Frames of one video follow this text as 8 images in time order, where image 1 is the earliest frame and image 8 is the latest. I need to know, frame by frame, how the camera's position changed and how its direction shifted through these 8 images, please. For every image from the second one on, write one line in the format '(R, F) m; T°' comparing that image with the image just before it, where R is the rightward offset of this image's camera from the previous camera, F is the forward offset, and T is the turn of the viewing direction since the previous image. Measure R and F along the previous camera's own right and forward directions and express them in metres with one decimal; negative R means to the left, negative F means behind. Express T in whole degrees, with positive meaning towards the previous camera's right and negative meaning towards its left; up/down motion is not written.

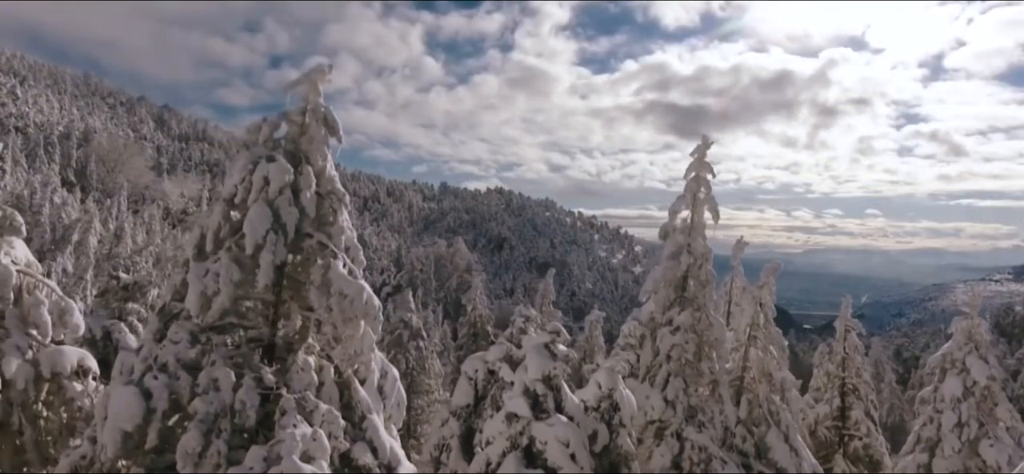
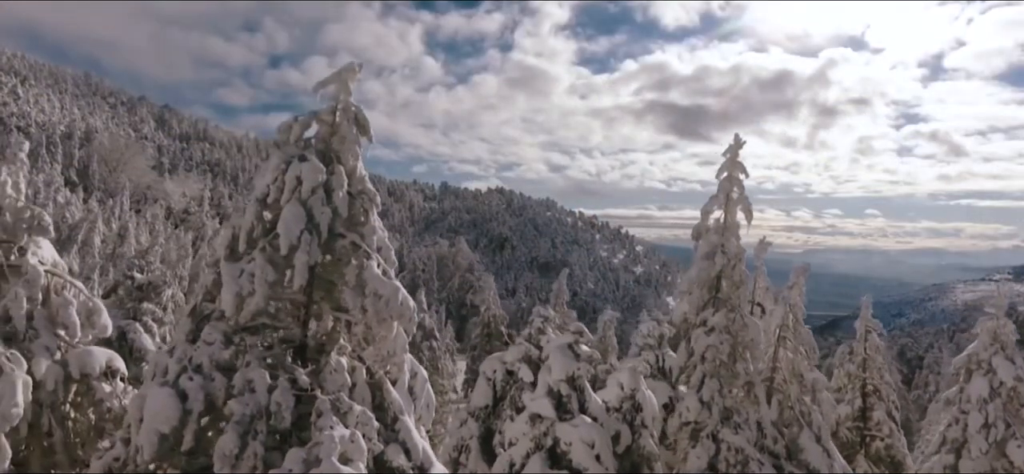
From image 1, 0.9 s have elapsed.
(-0.5, +0.1) m; 0°
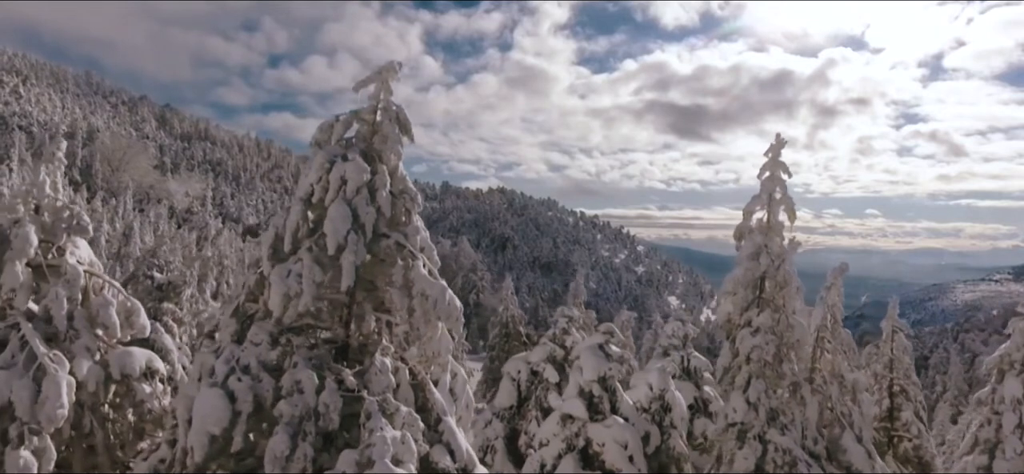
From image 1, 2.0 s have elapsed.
(-0.6, +0.1) m; 0°
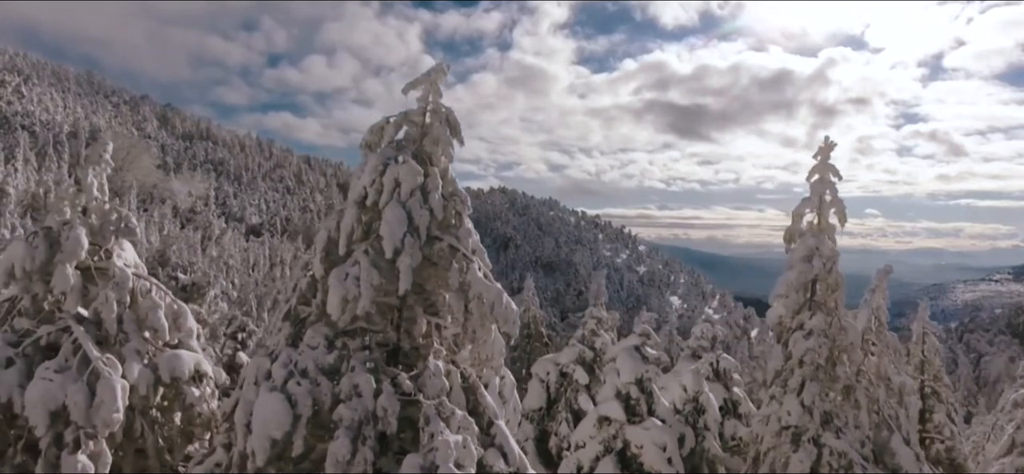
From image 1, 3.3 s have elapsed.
(-0.7, 0.0) m; 0°
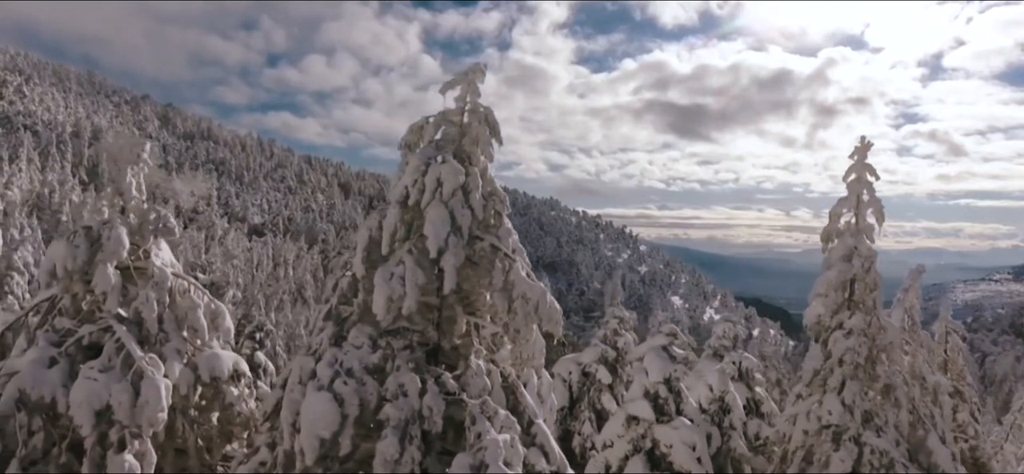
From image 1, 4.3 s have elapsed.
(-0.6, 0.0) m; 0°
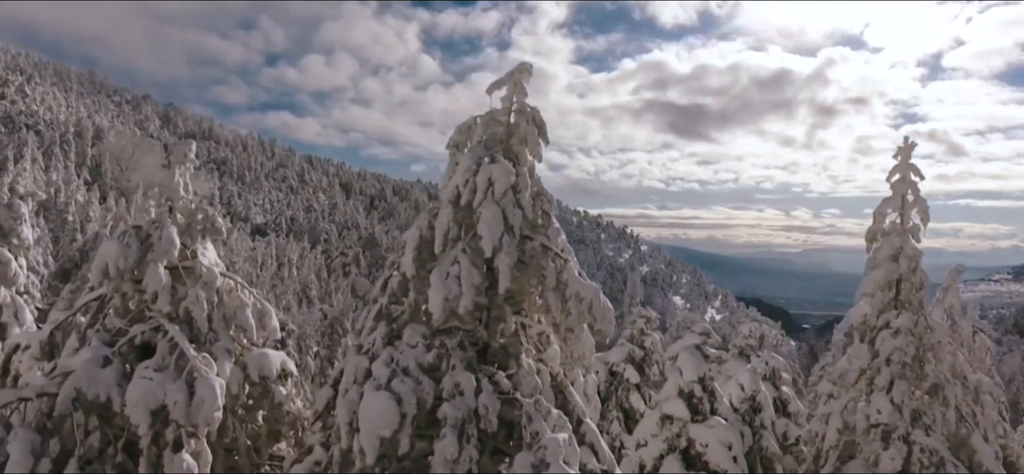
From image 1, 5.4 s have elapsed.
(-0.7, 0.0) m; 0°
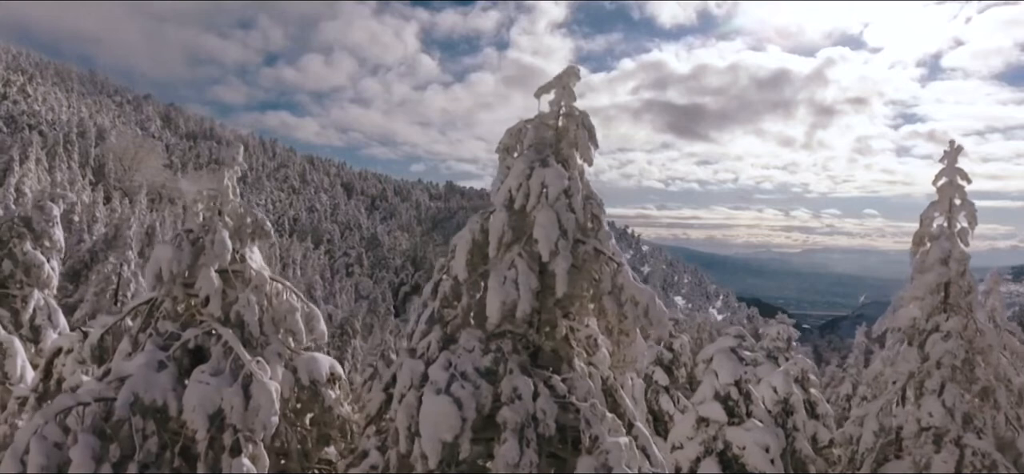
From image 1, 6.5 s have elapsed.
(-0.7, 0.0) m; 0°
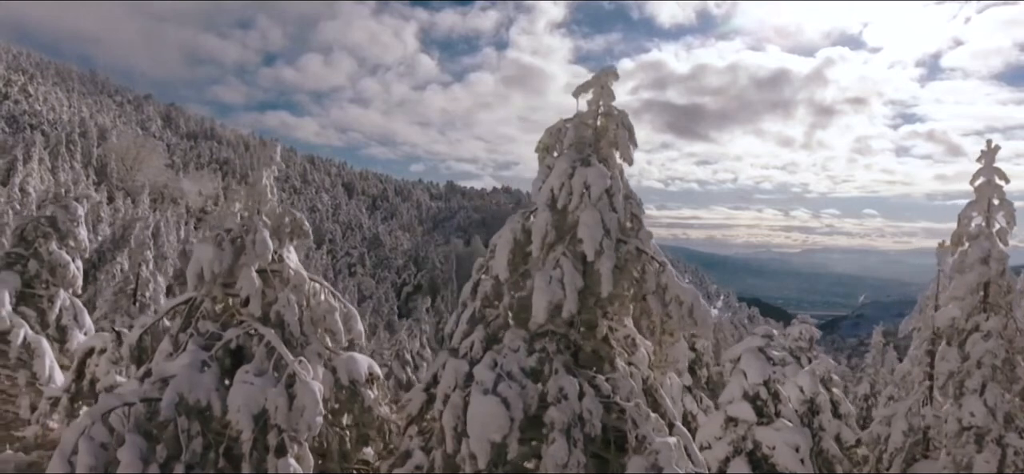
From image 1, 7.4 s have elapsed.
(-0.6, 0.0) m; 0°
